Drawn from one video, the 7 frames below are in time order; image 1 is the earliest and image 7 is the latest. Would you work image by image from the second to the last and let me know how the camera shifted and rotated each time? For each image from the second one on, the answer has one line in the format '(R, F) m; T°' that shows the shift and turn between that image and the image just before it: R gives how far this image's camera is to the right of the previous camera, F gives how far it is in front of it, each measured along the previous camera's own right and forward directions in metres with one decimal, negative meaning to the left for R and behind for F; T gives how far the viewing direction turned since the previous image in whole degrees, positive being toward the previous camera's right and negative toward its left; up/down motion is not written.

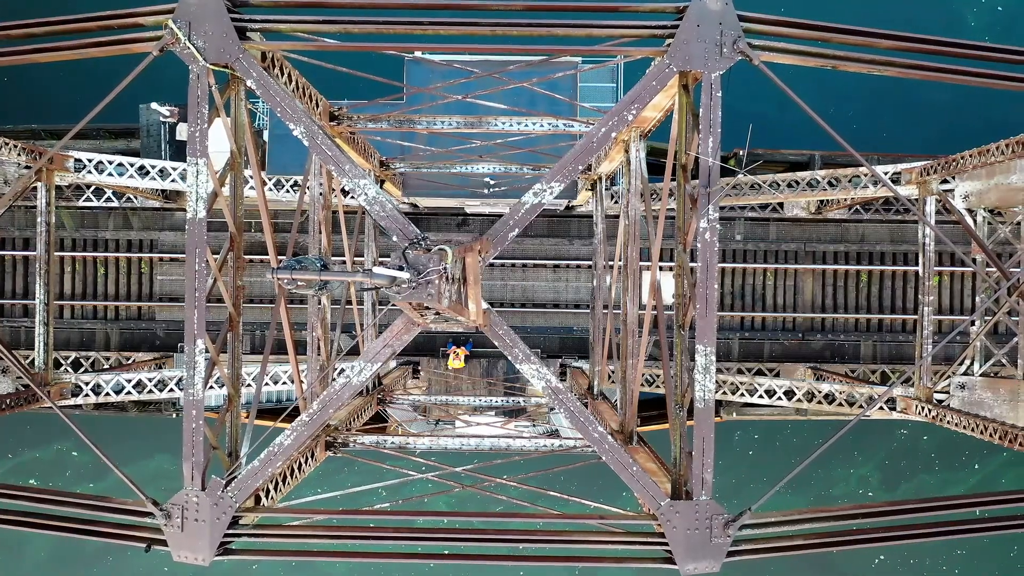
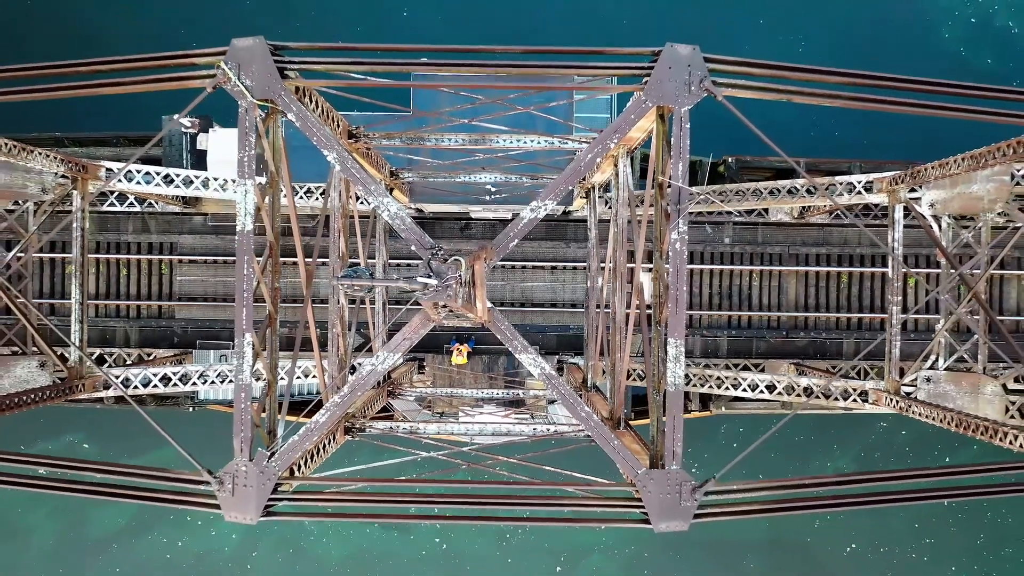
(0.0, -0.8) m; 0°
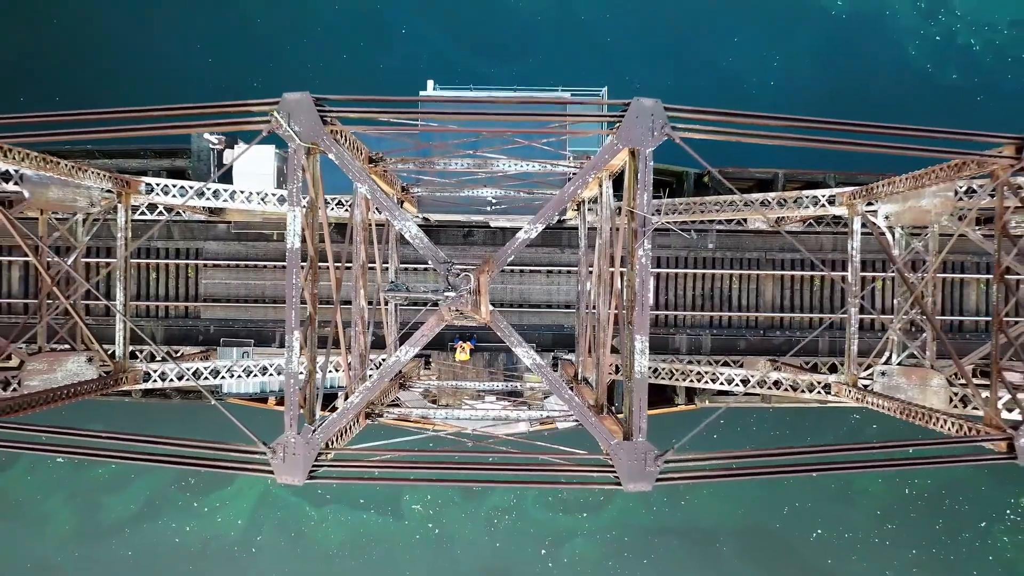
(0.0, -1.3) m; 0°
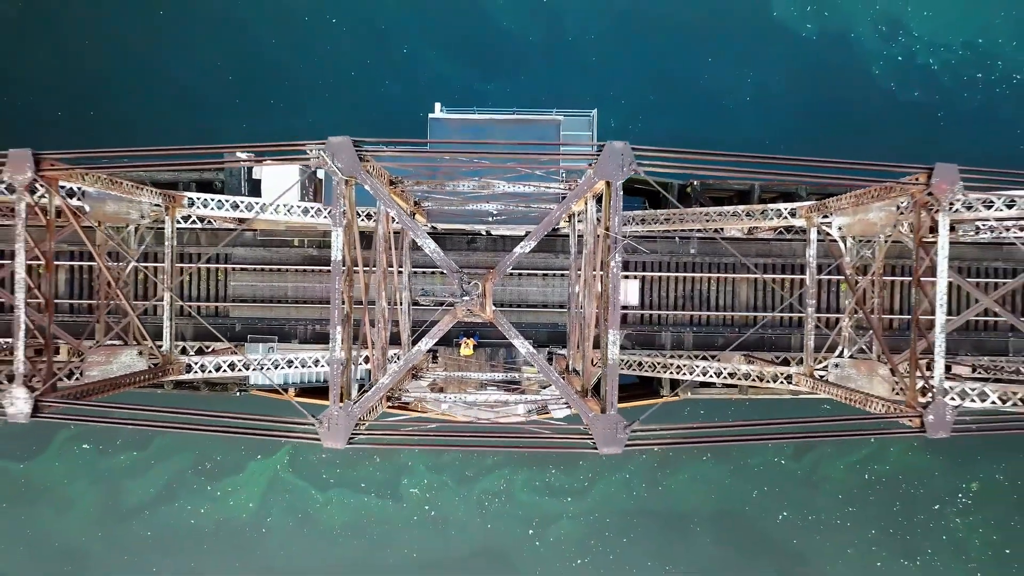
(0.0, -1.8) m; 0°
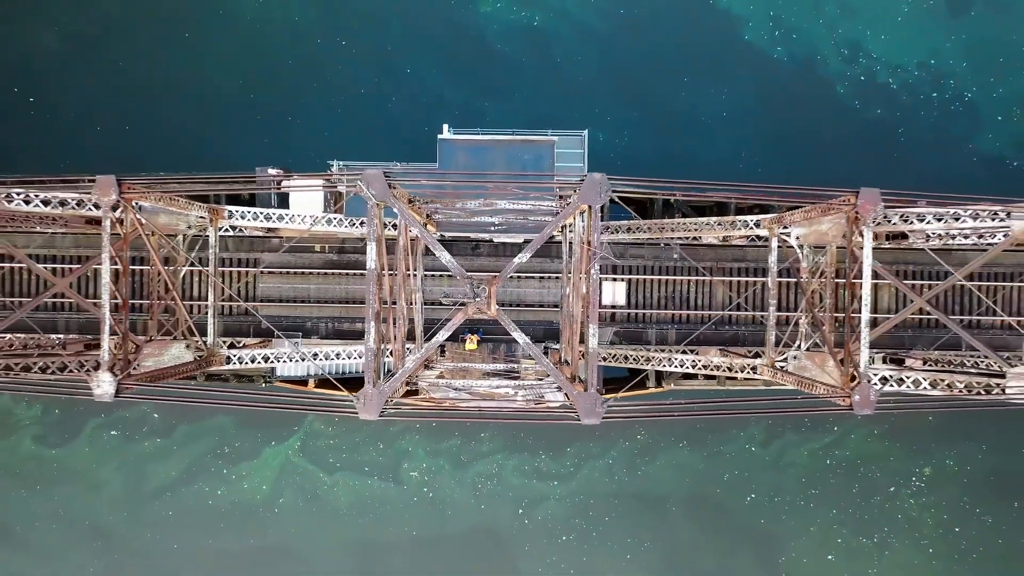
(0.0, -2.1) m; 0°
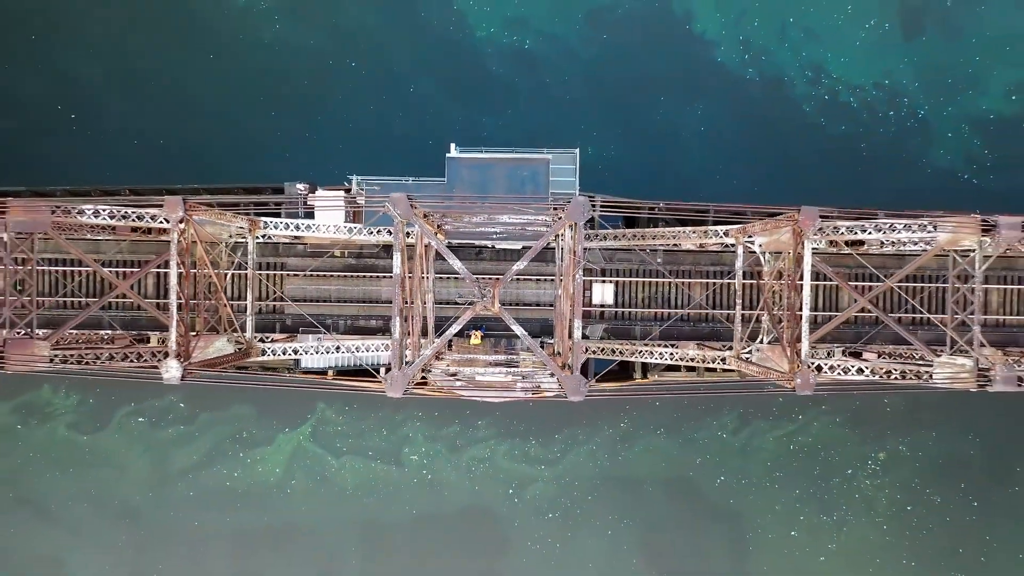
(0.0, -2.4) m; 0°
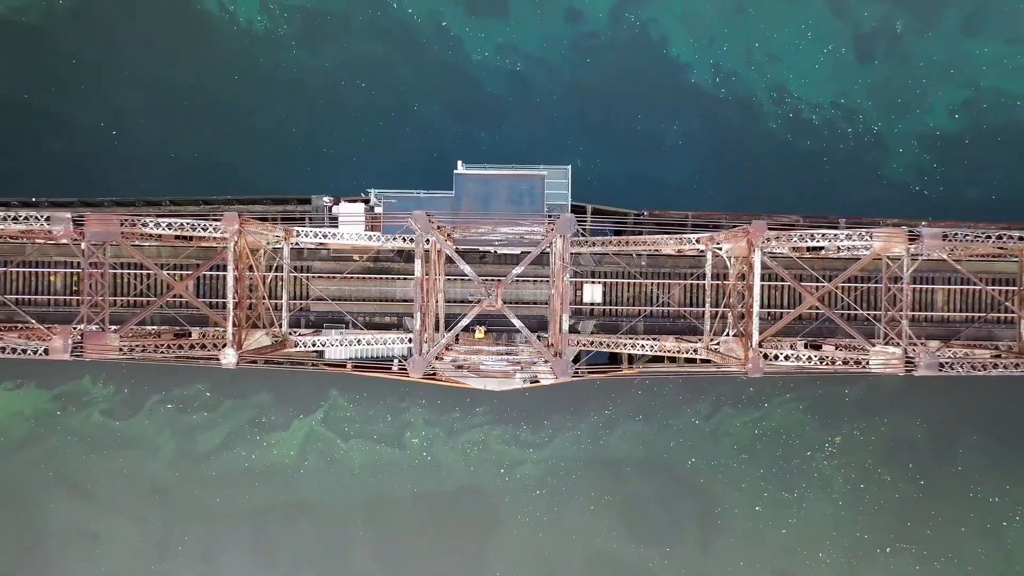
(-0.1, -2.9) m; 0°
